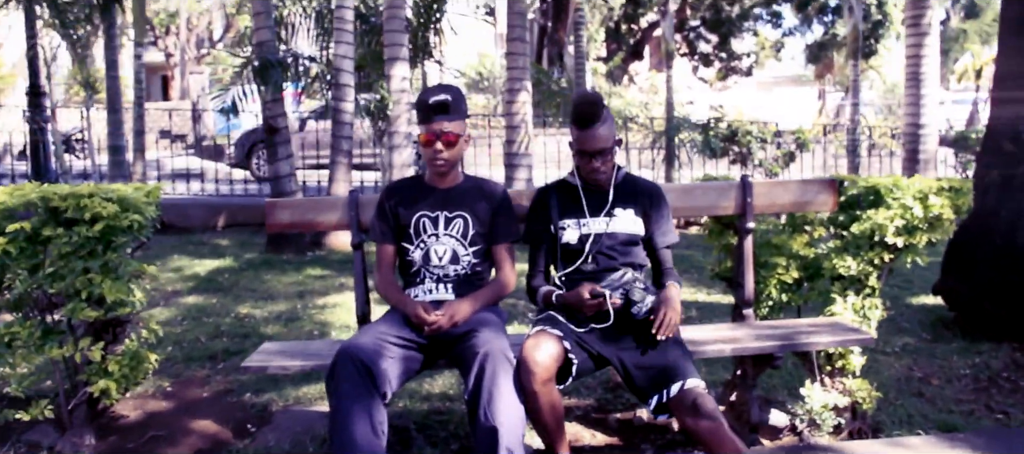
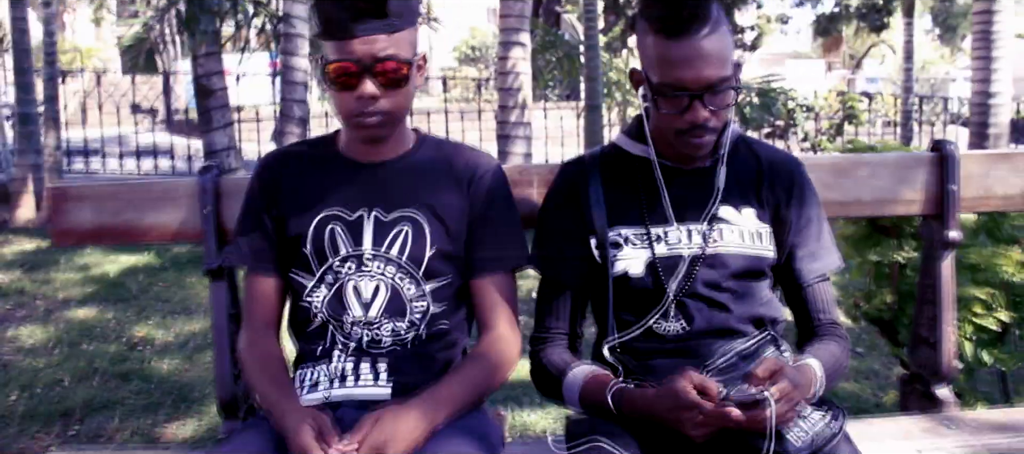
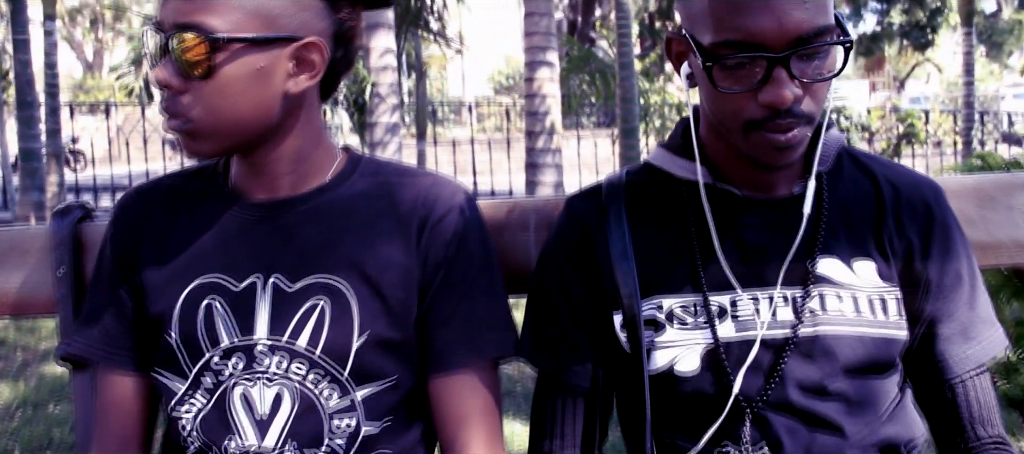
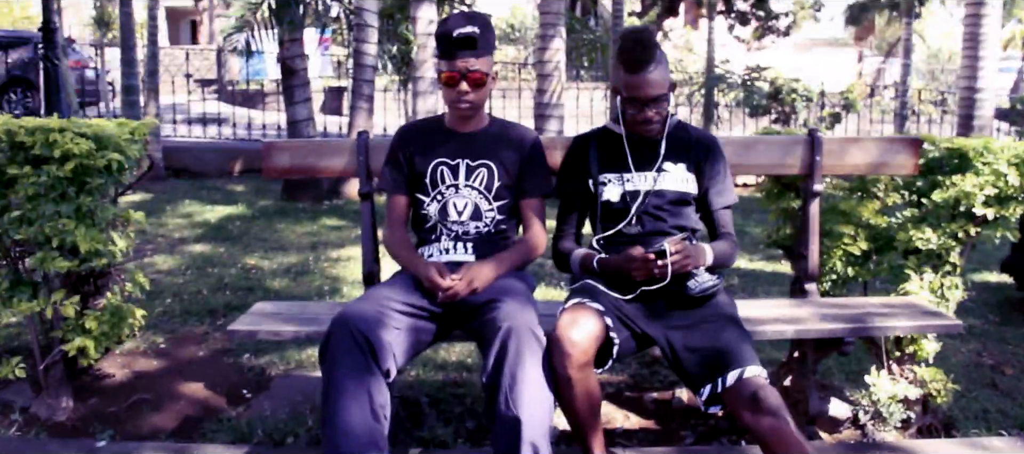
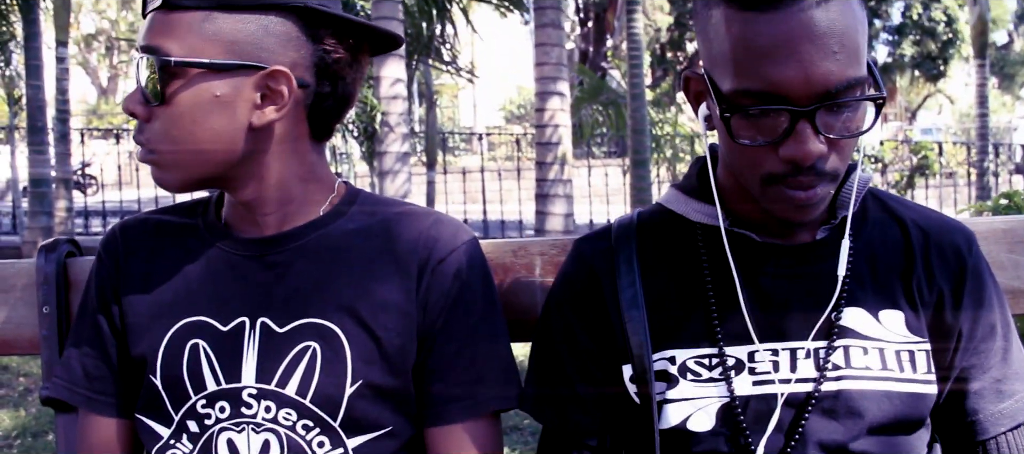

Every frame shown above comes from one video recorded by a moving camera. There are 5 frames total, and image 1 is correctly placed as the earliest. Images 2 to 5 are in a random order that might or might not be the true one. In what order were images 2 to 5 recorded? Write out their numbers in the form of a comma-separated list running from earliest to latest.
4, 2, 3, 5
